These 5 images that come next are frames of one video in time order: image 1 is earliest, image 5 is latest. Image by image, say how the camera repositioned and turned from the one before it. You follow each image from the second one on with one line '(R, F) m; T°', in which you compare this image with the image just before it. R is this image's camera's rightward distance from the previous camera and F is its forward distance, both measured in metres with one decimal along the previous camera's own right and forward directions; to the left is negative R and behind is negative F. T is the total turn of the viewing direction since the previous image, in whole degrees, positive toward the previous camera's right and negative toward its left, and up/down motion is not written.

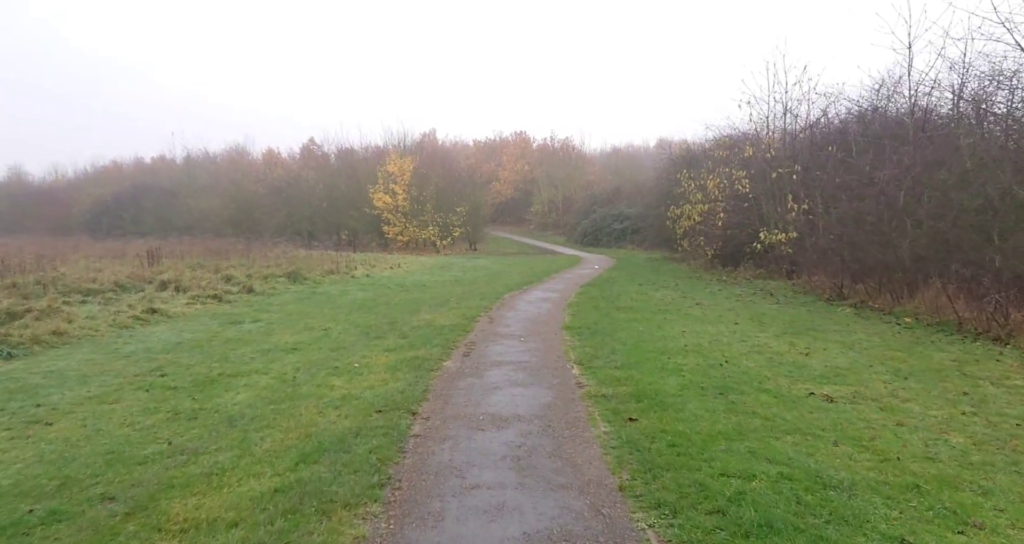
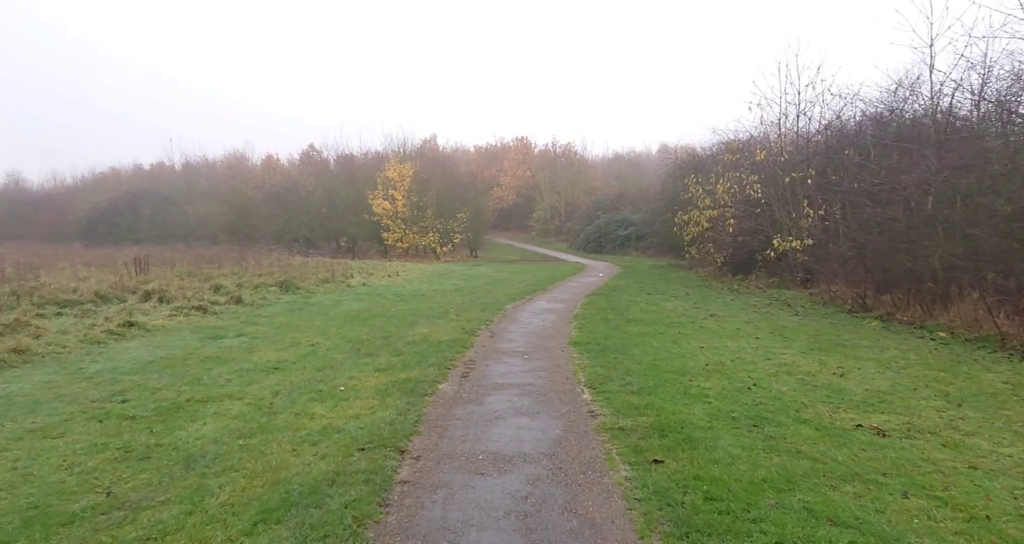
(0.0, +1.0) m; 0°
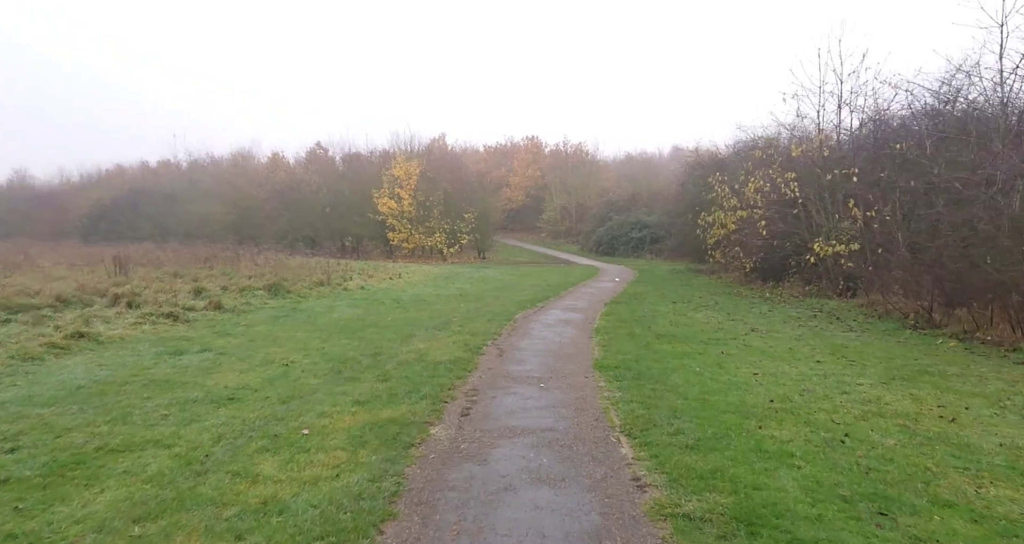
(-0.1, +2.1) m; -1°
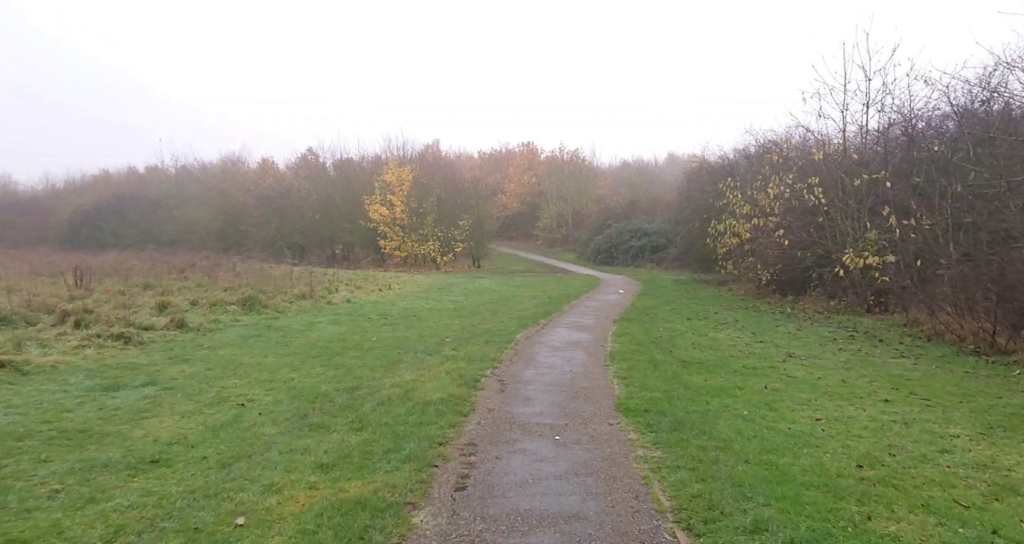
(-0.2, +1.9) m; +1°
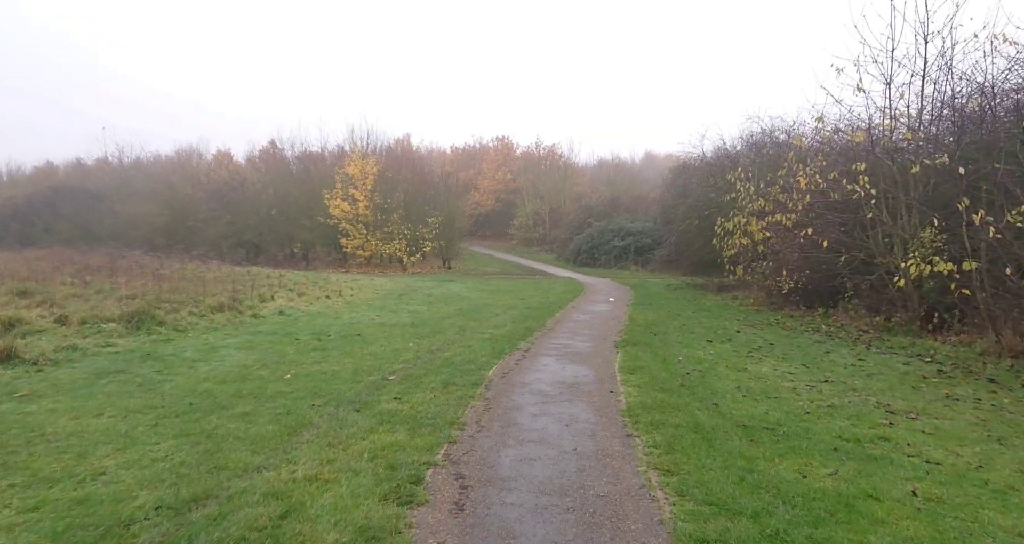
(+0.1, +4.3) m; +2°
